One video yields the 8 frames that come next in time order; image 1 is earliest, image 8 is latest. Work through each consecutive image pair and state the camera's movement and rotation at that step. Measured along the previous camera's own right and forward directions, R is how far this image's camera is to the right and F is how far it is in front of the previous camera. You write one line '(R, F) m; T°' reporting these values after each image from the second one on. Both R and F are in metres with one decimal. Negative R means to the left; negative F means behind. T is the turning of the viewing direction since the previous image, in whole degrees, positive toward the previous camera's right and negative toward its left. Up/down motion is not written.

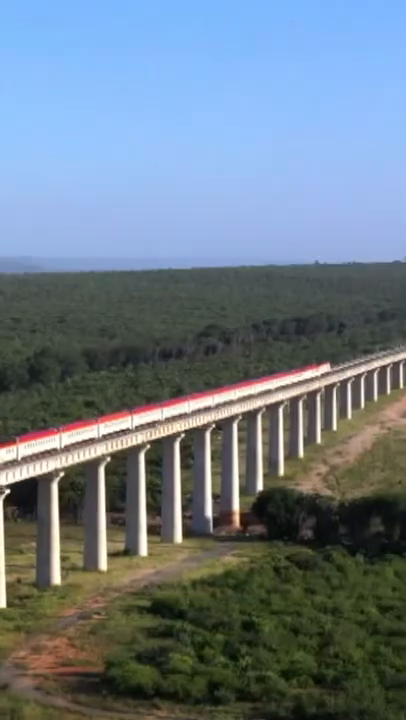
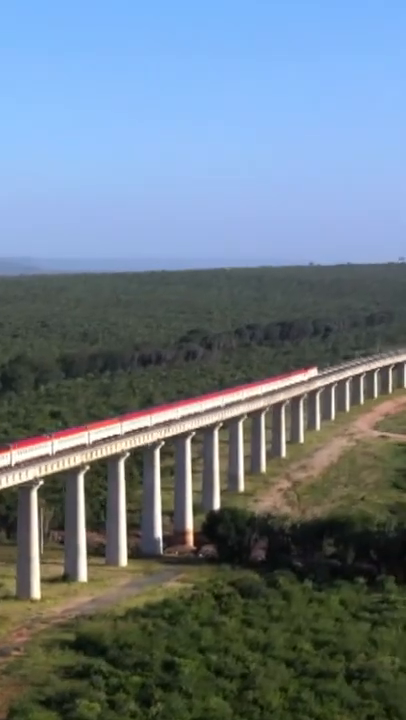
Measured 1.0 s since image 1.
(+1.1, +1.5) m; 0°
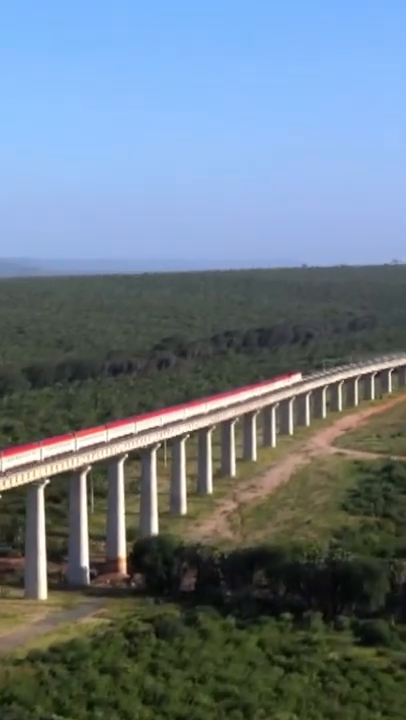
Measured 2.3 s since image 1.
(+1.5, +1.8) m; 0°
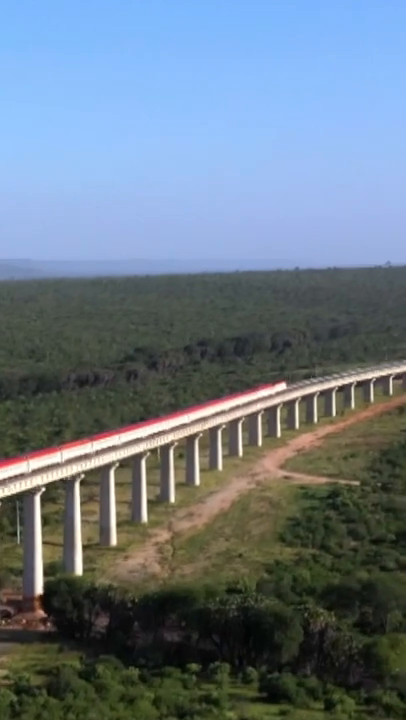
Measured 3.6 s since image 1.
(+1.7, +1.9) m; 0°
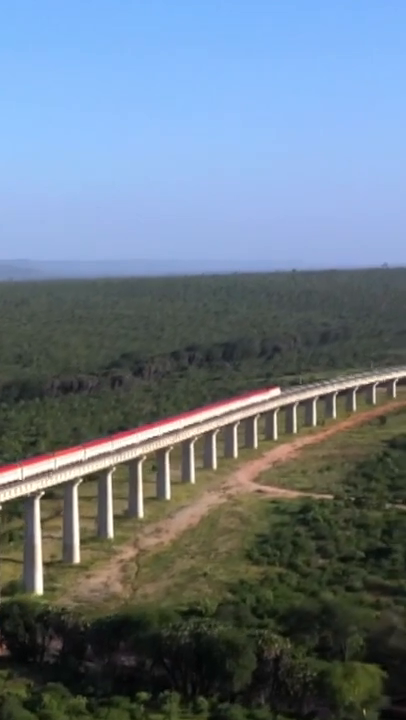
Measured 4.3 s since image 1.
(+0.8, +0.8) m; 0°
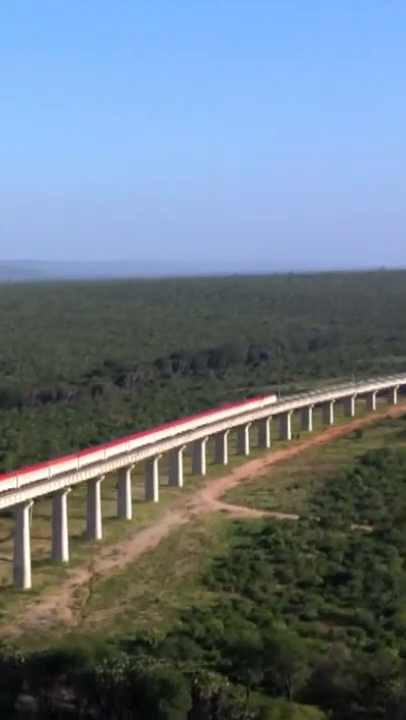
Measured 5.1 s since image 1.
(+1.1, +1.1) m; 0°
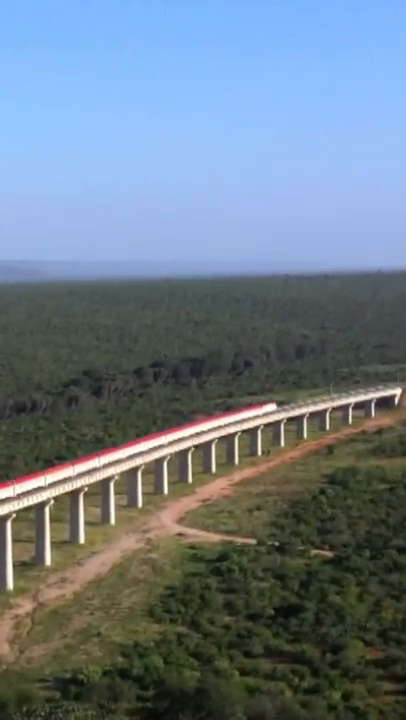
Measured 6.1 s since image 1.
(+1.2, +1.5) m; 0°
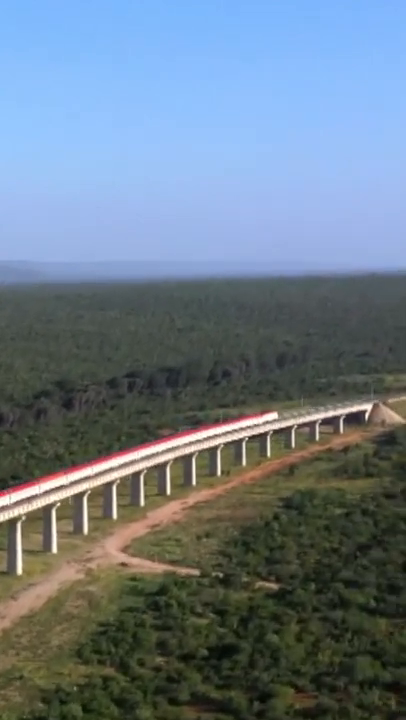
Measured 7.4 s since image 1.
(+1.5, +1.8) m; 0°
